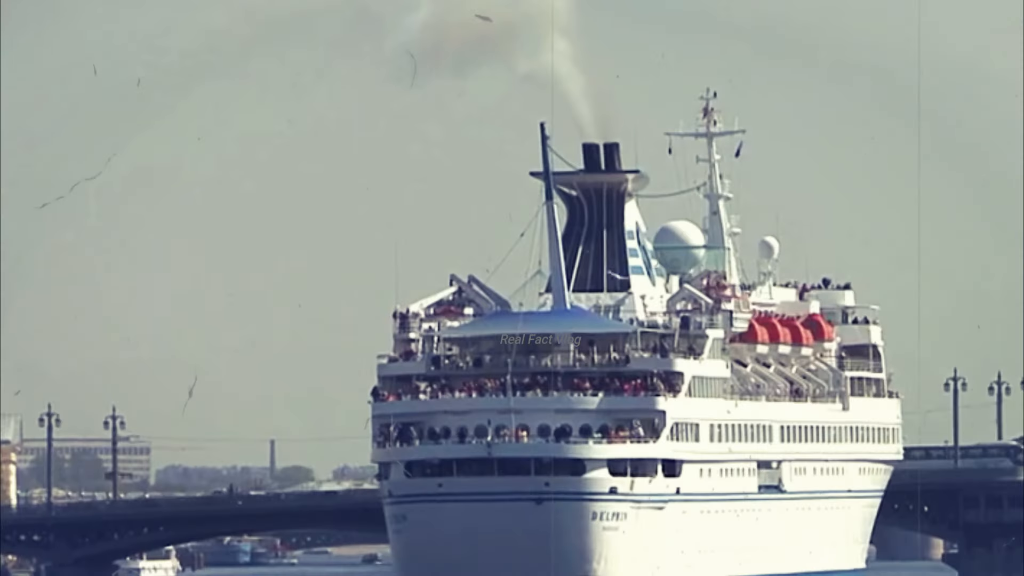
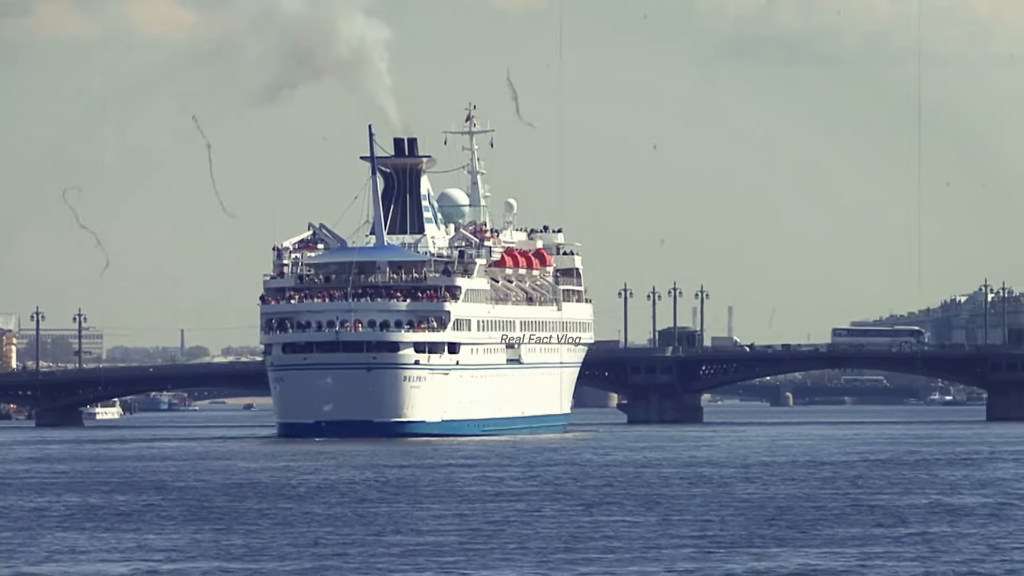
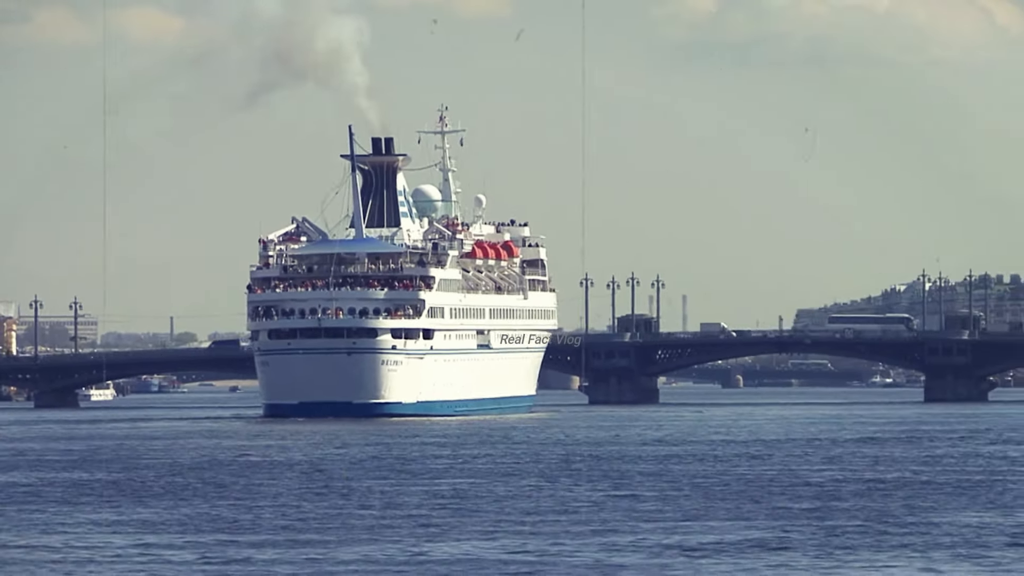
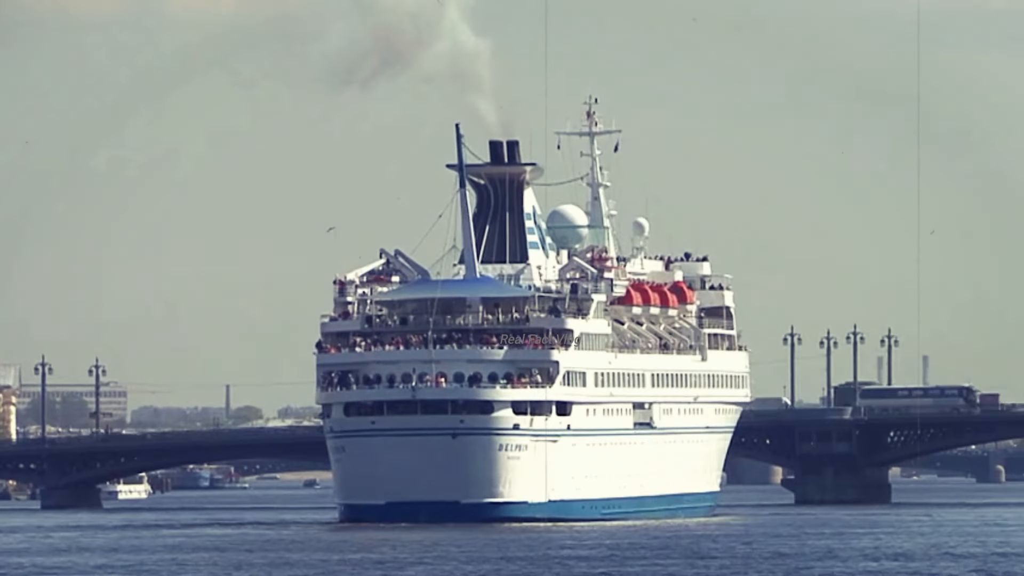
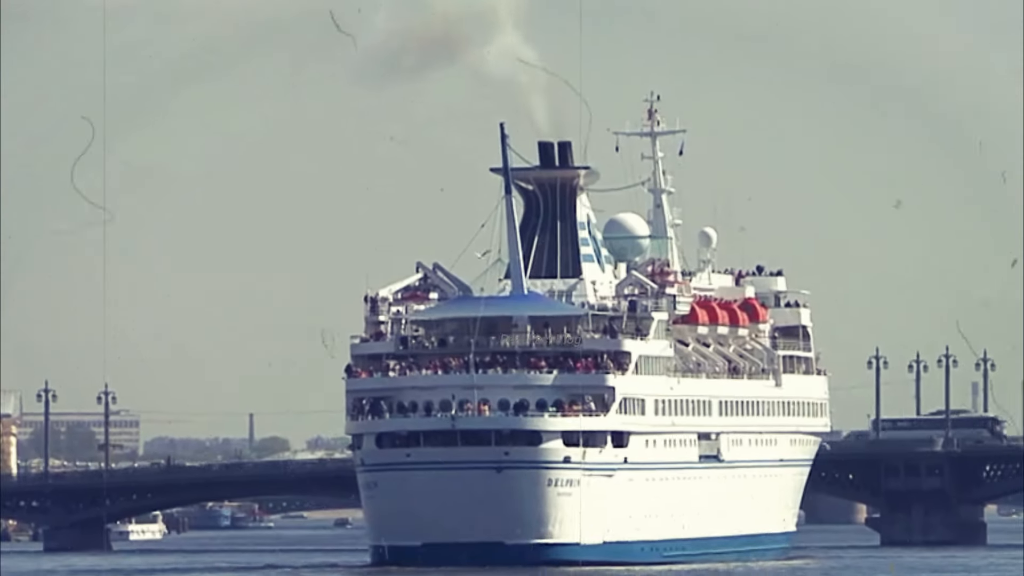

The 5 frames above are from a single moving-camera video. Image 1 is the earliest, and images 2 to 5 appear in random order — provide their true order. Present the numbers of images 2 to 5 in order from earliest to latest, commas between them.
5, 4, 2, 3
